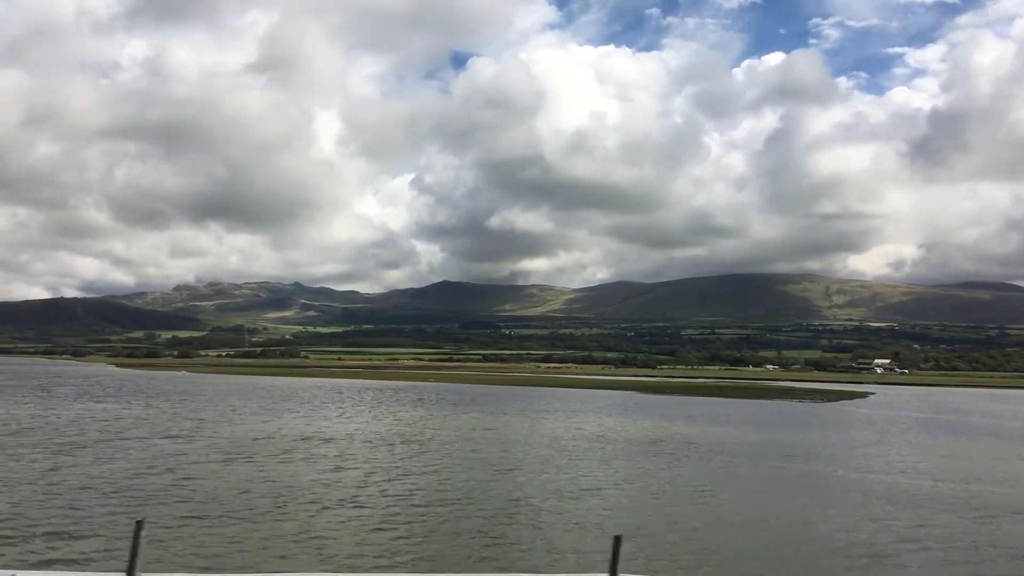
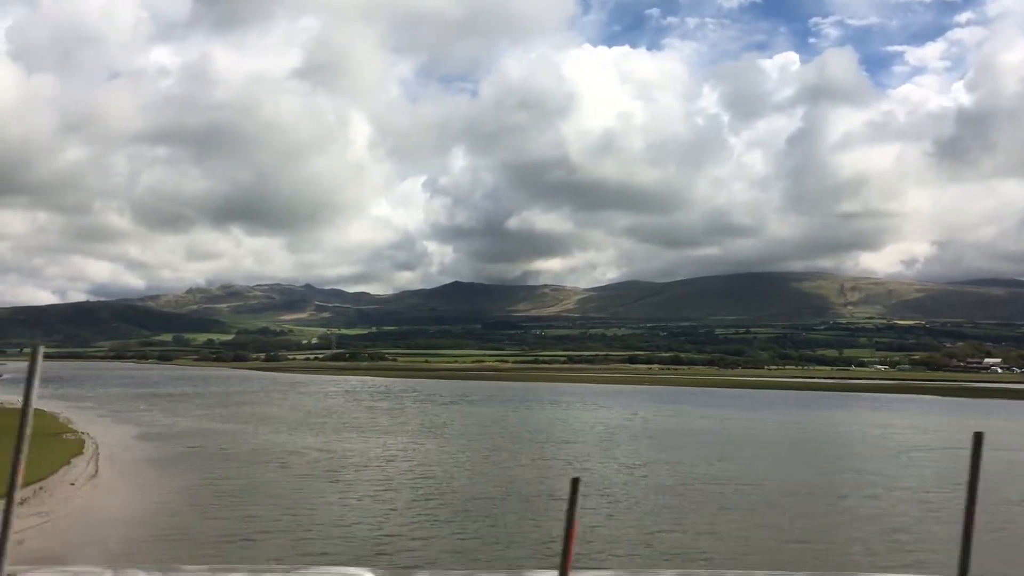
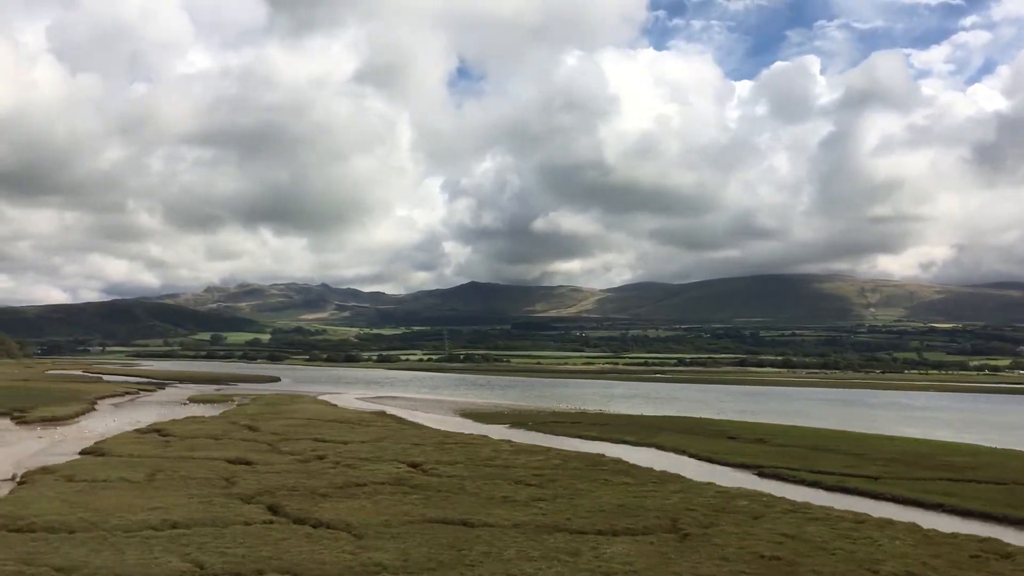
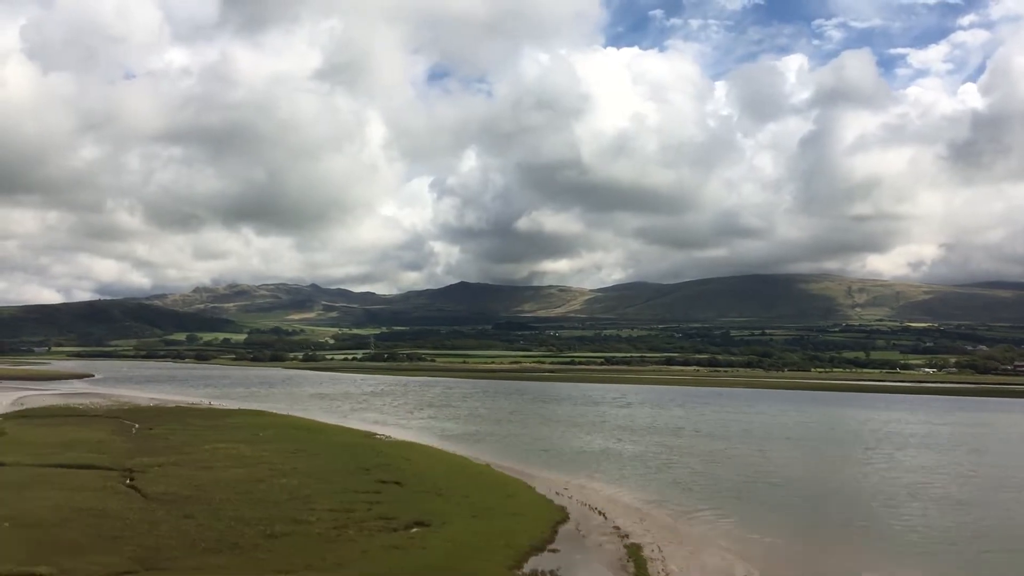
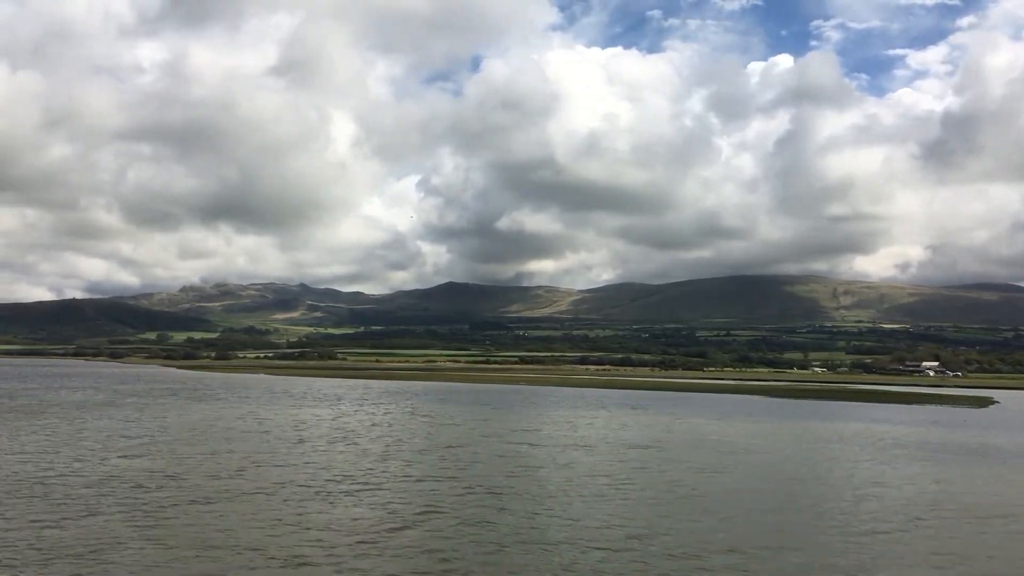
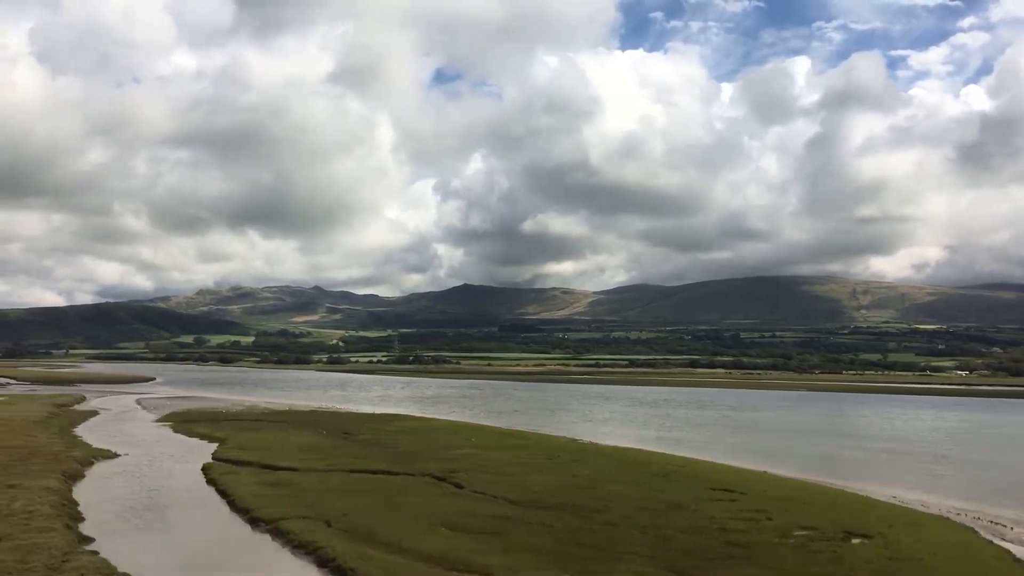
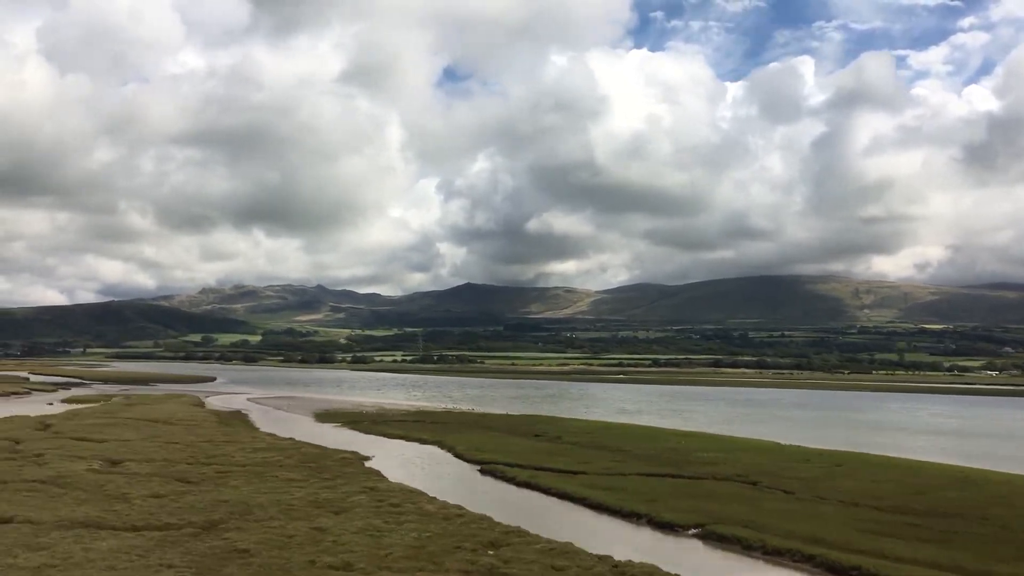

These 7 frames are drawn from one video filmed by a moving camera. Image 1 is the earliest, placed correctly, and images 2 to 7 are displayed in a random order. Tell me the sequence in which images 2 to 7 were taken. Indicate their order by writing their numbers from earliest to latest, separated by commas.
5, 2, 4, 6, 7, 3
